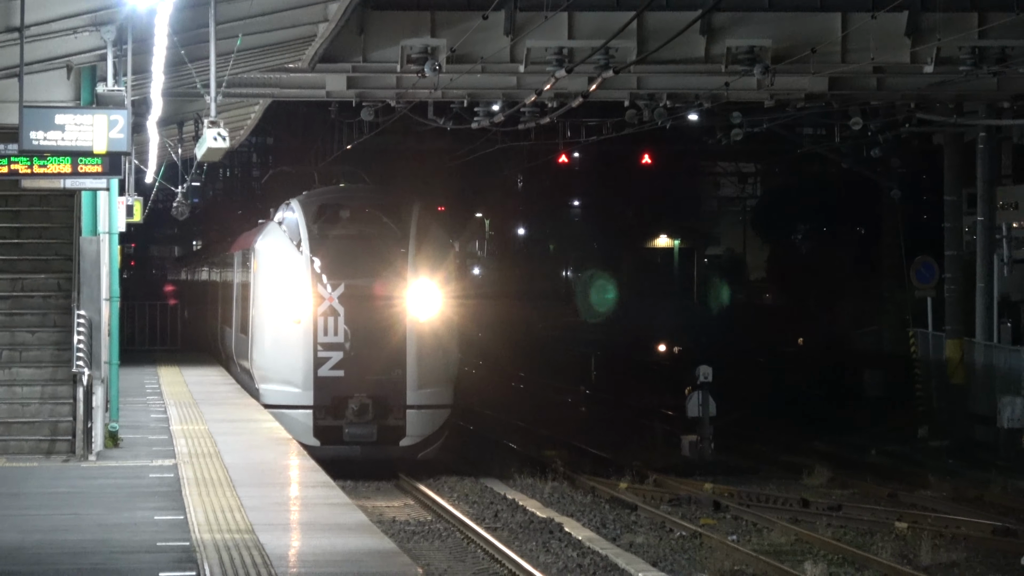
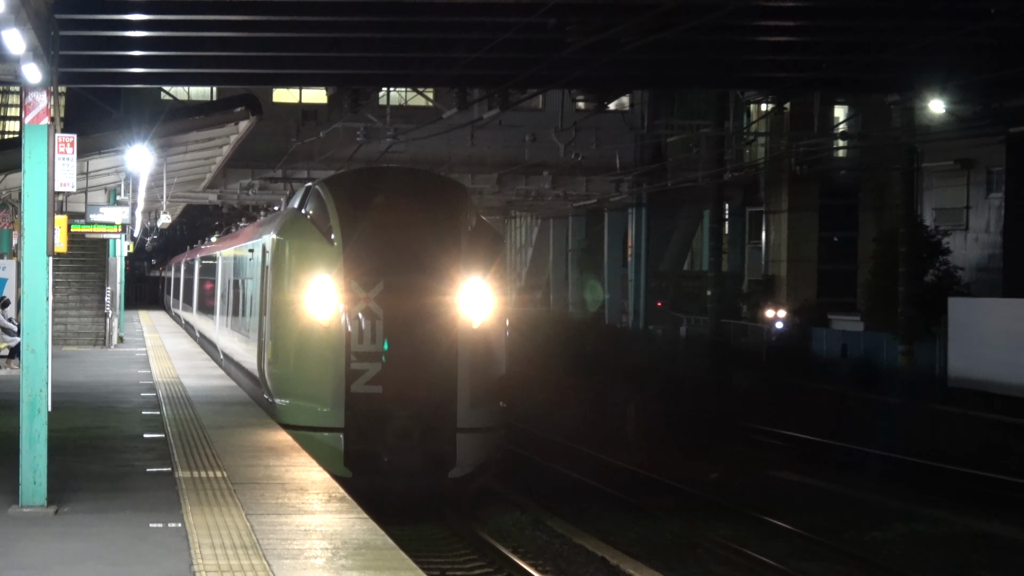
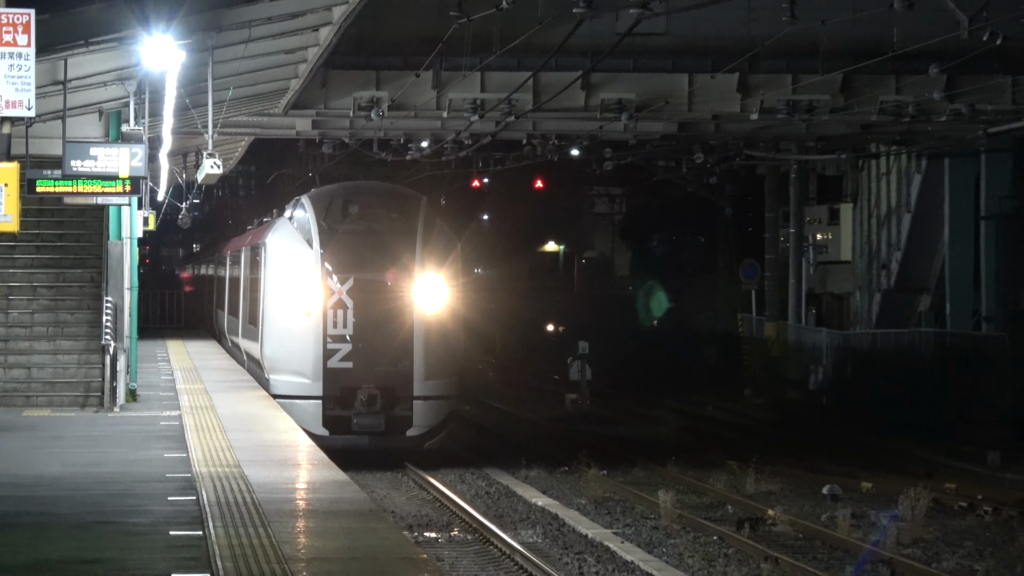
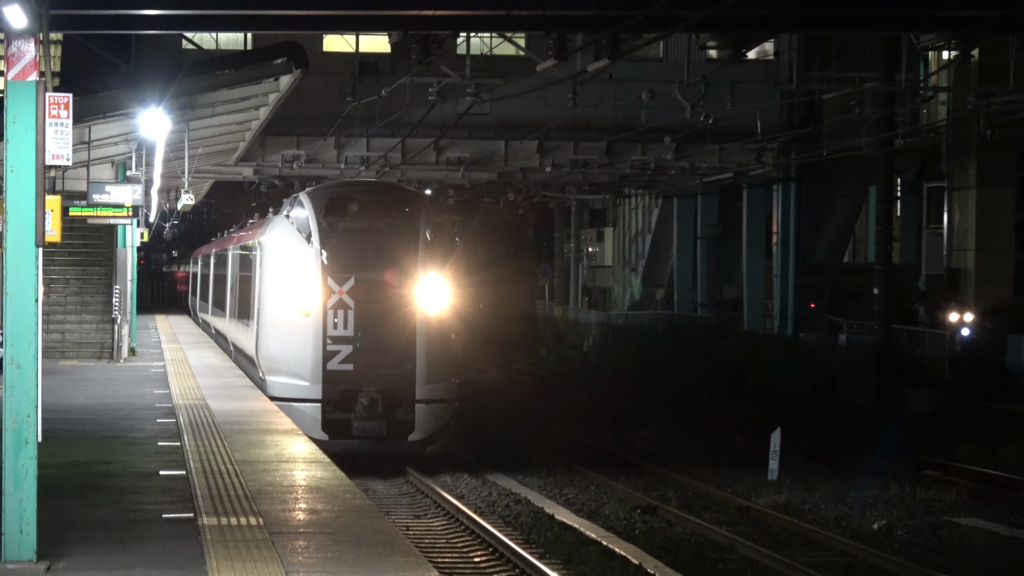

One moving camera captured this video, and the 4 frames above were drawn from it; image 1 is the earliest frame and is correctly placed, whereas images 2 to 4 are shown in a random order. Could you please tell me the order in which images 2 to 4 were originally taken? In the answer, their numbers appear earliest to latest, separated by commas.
3, 4, 2
